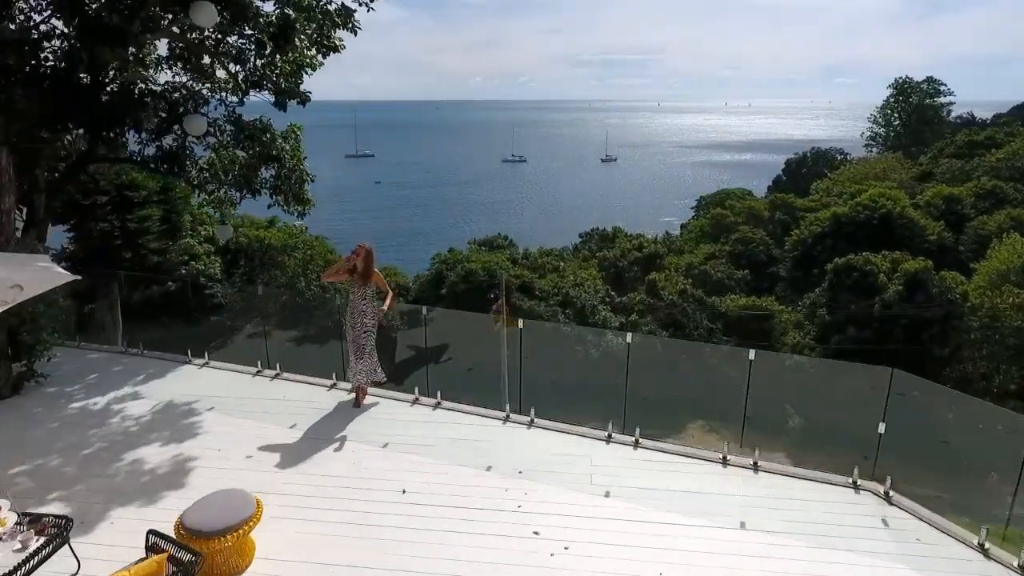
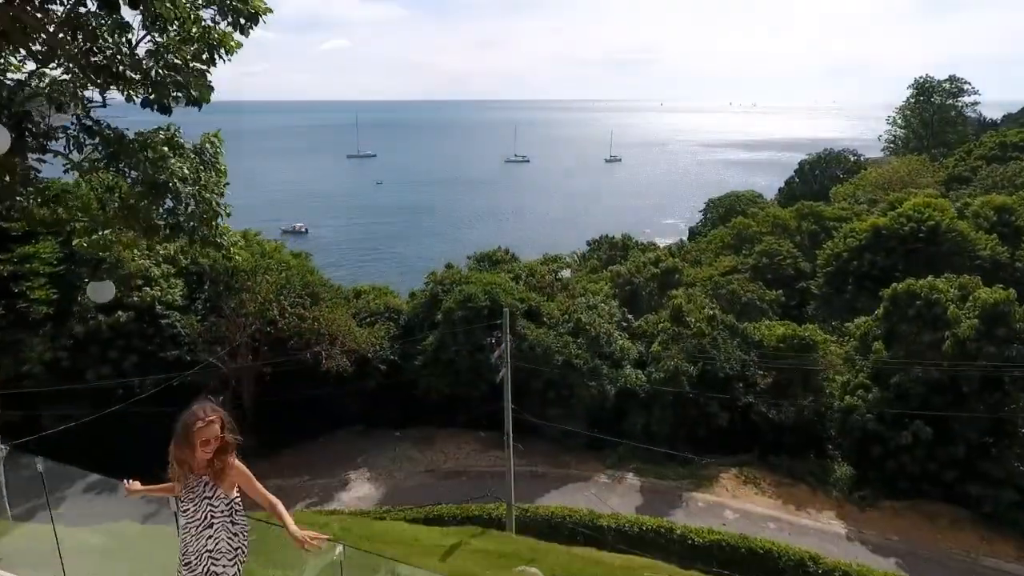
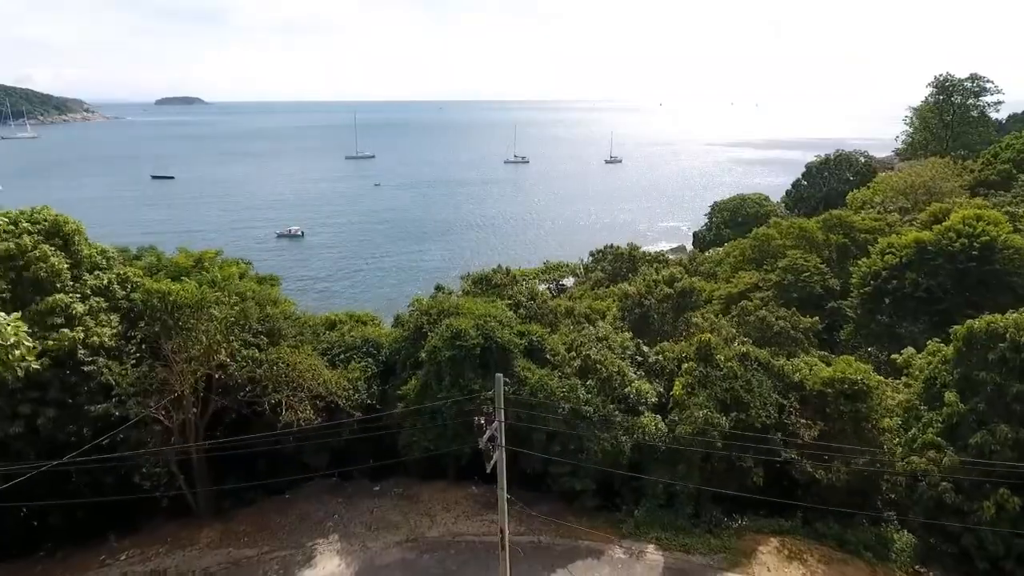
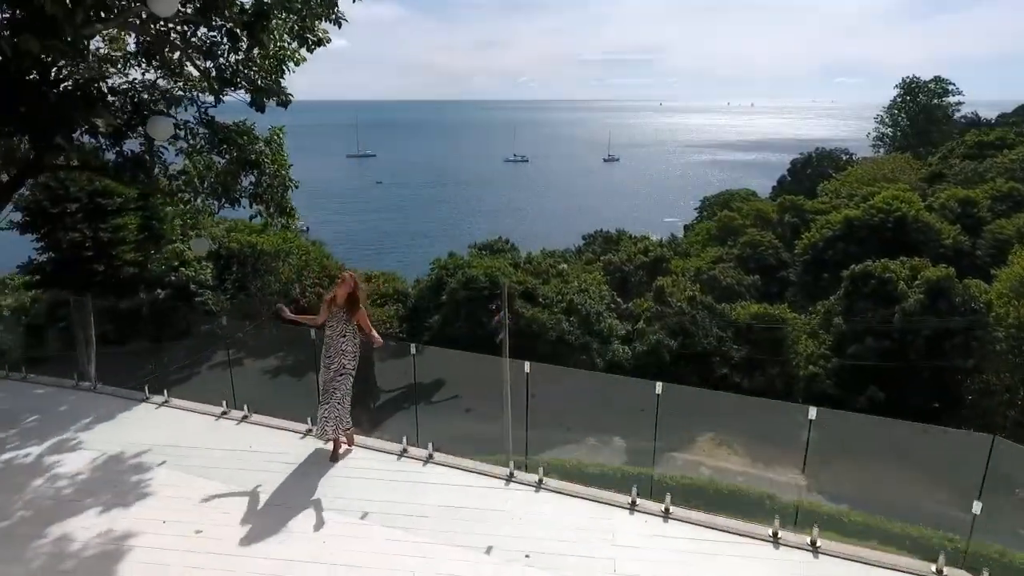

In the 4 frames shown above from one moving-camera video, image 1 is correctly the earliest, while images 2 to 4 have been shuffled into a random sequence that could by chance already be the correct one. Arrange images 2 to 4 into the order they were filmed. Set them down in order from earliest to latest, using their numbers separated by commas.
4, 2, 3
